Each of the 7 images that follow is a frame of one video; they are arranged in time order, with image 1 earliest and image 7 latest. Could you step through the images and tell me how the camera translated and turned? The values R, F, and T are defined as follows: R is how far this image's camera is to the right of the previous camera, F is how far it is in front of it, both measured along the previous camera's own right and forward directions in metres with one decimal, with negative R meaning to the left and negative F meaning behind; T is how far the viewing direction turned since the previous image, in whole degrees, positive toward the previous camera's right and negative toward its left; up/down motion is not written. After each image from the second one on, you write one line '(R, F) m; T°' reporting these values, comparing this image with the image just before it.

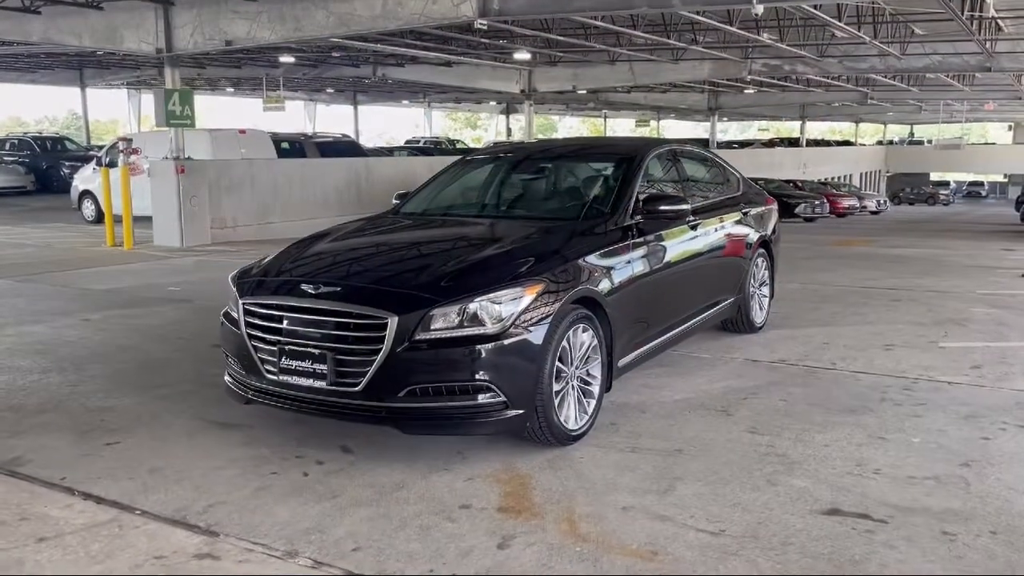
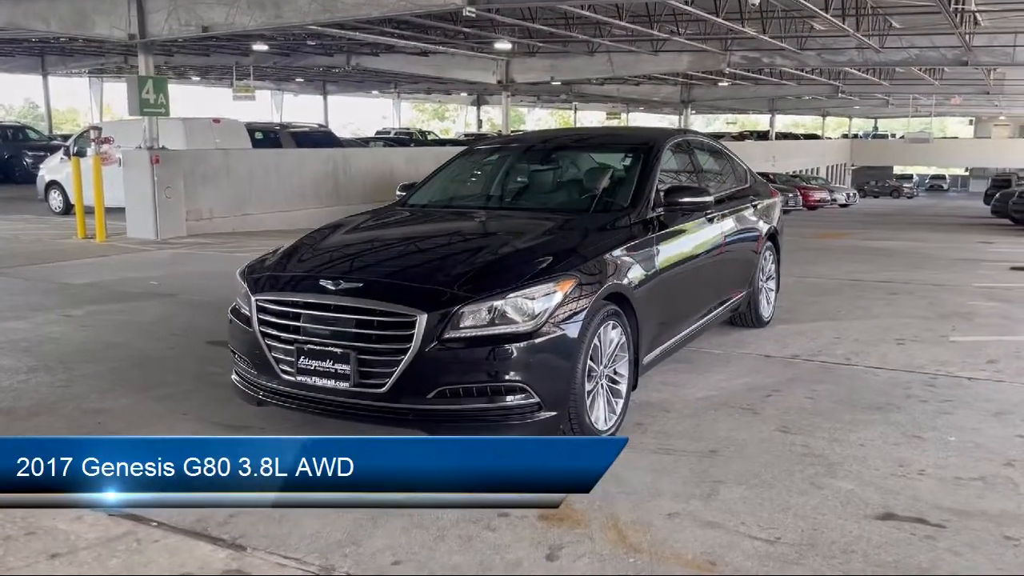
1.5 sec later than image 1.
(-0.3, +0.2) m; +2°
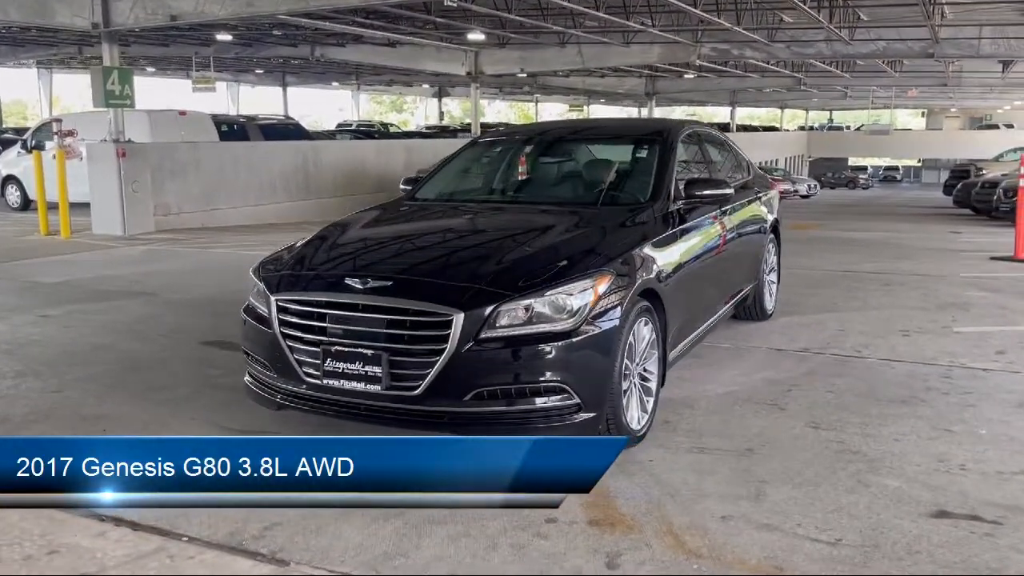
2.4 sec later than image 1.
(-0.3, +0.1) m; +3°
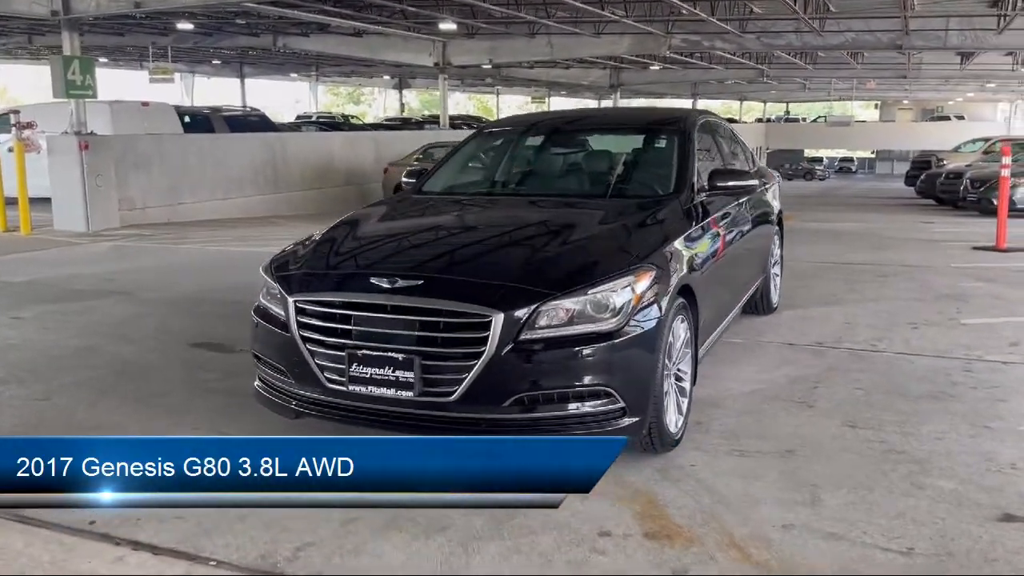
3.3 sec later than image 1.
(-0.3, +0.2) m; +3°
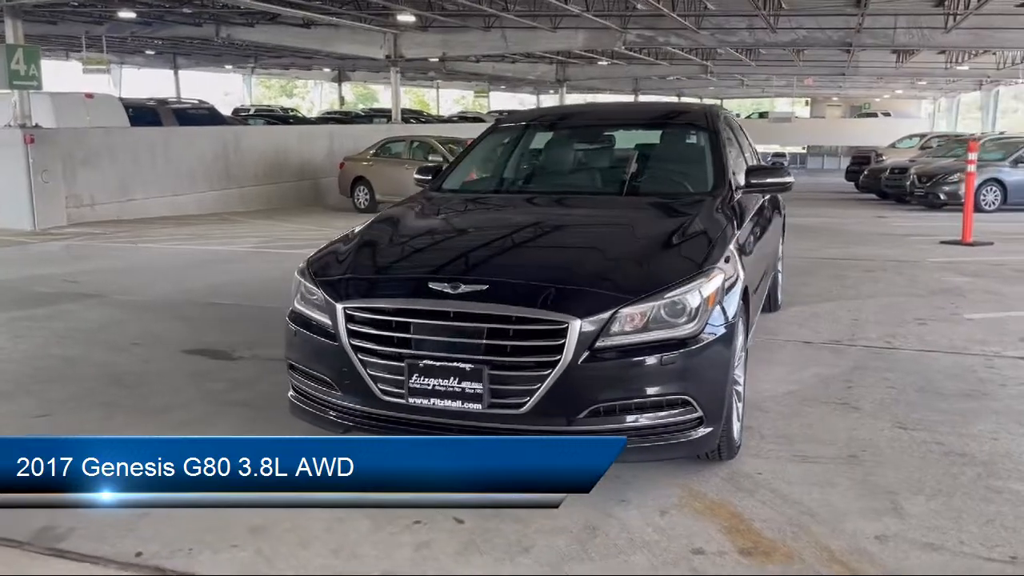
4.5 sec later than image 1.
(-0.5, +0.2) m; +4°
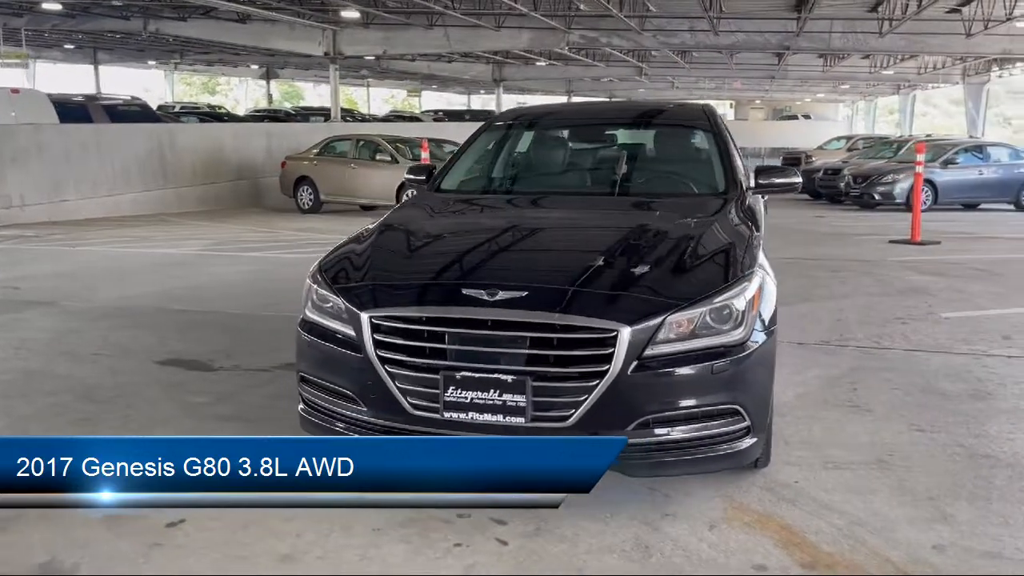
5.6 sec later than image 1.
(-0.4, +0.2) m; +5°
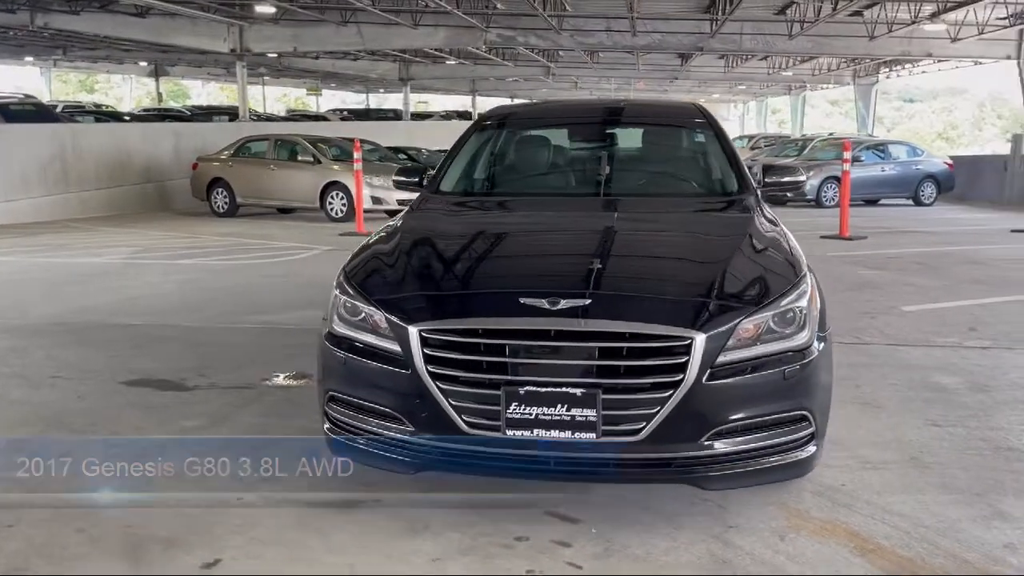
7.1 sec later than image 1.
(-0.5, +0.2) m; +7°
